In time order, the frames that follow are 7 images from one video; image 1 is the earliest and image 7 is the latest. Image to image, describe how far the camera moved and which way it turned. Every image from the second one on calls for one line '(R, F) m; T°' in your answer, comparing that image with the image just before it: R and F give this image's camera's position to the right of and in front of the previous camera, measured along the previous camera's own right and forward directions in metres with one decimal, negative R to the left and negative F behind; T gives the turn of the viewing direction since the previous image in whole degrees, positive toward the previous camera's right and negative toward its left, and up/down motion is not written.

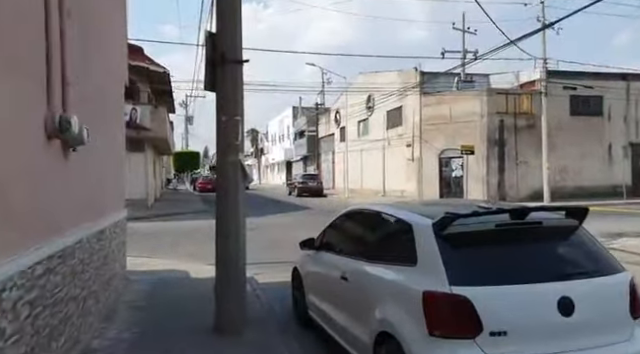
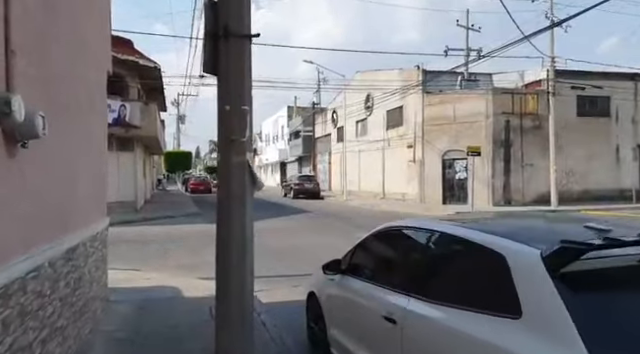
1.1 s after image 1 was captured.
(-0.3, +1.2) m; +1°
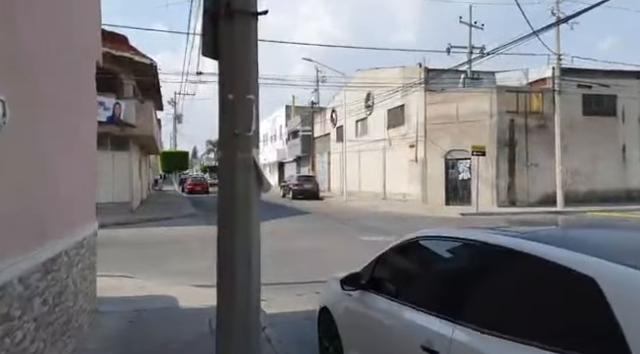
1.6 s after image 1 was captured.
(-0.2, +0.7) m; 0°
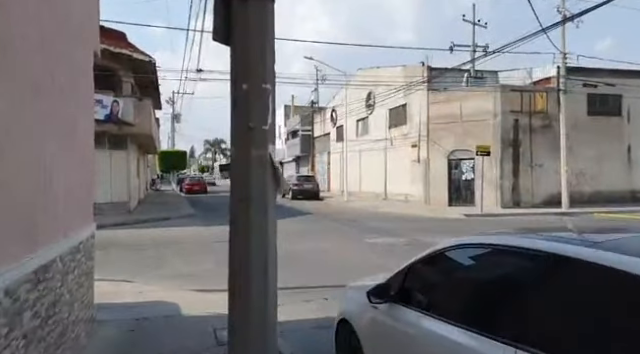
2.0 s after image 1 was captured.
(-0.2, +0.4) m; 0°
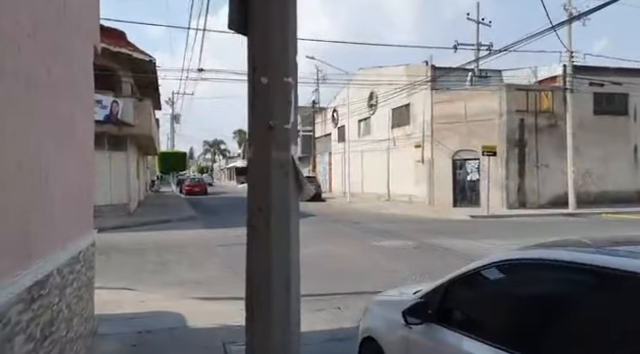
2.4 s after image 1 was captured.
(-0.2, +0.4) m; 0°
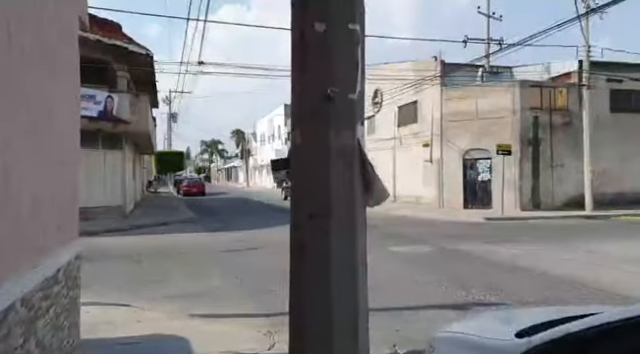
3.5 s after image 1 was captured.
(-0.4, +1.1) m; 0°
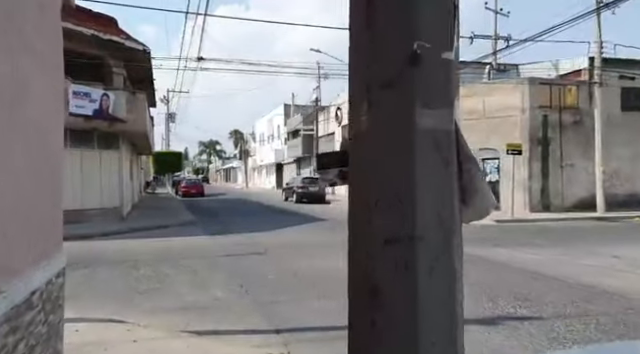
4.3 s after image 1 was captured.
(-0.2, +0.8) m; 0°
